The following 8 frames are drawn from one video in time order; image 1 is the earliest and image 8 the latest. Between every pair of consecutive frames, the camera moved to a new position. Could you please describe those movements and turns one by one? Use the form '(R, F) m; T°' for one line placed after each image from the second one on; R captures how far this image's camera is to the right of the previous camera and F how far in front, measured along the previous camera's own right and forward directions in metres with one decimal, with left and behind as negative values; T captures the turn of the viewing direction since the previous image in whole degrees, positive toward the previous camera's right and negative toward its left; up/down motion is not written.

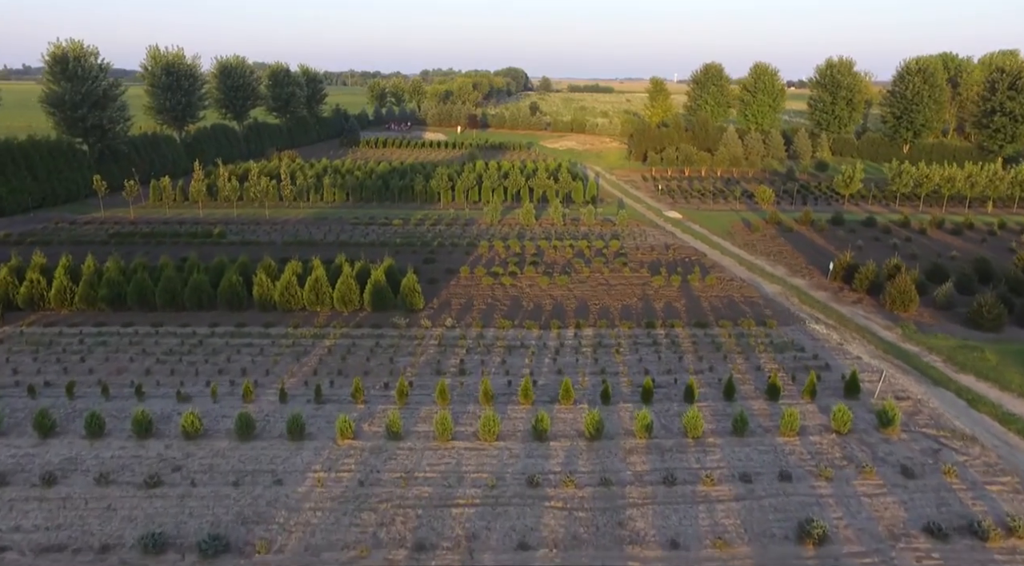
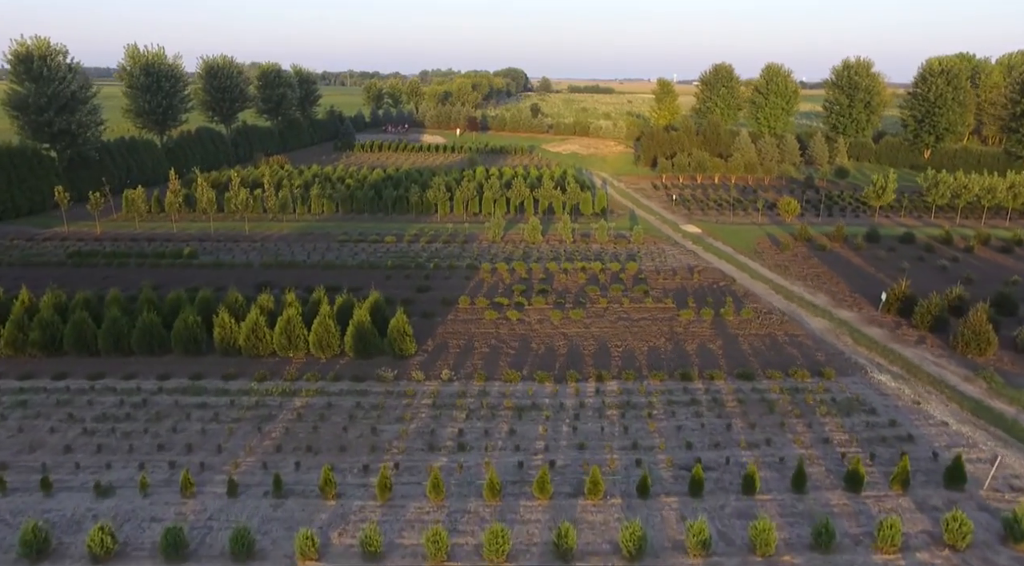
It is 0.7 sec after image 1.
(-0.2, +3.3) m; 0°
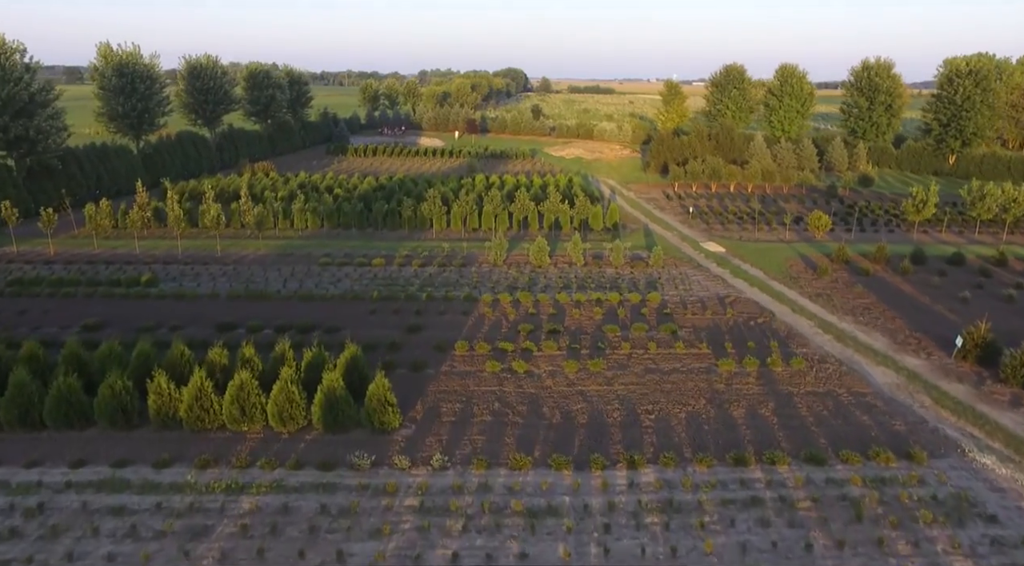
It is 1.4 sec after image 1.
(-0.2, +3.5) m; 0°
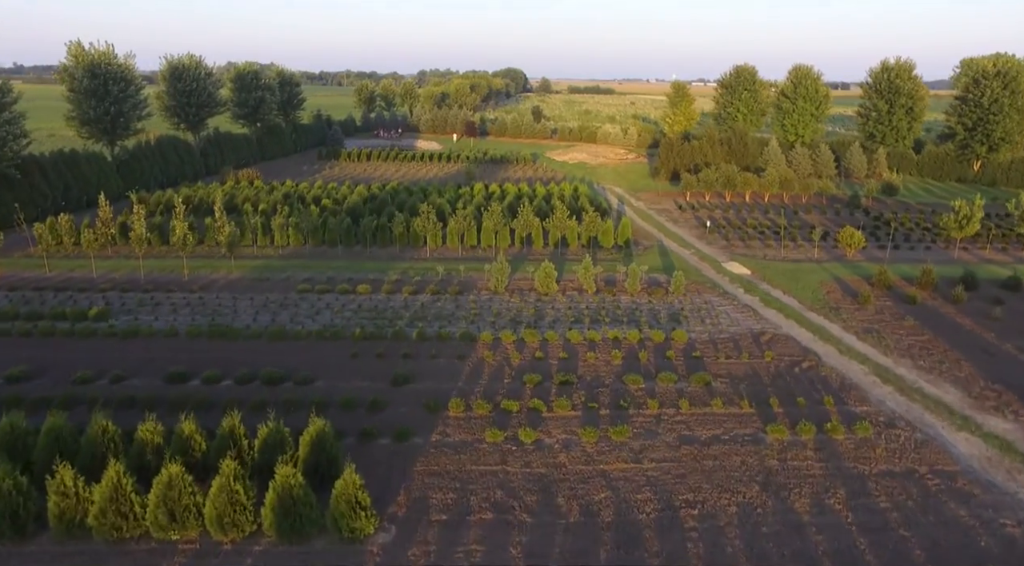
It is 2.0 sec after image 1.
(-0.1, +3.2) m; 0°
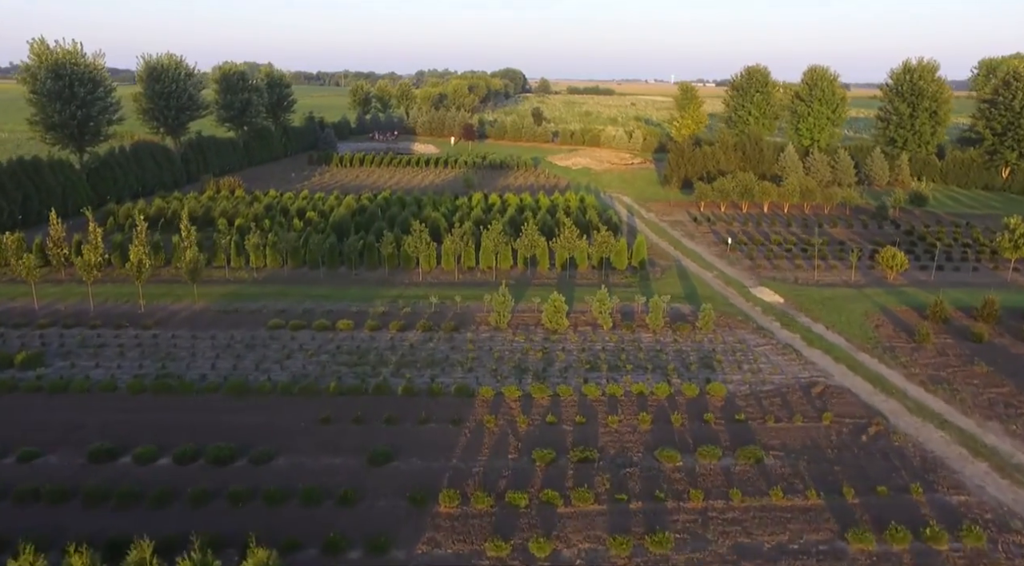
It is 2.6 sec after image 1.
(-0.1, +3.4) m; 0°
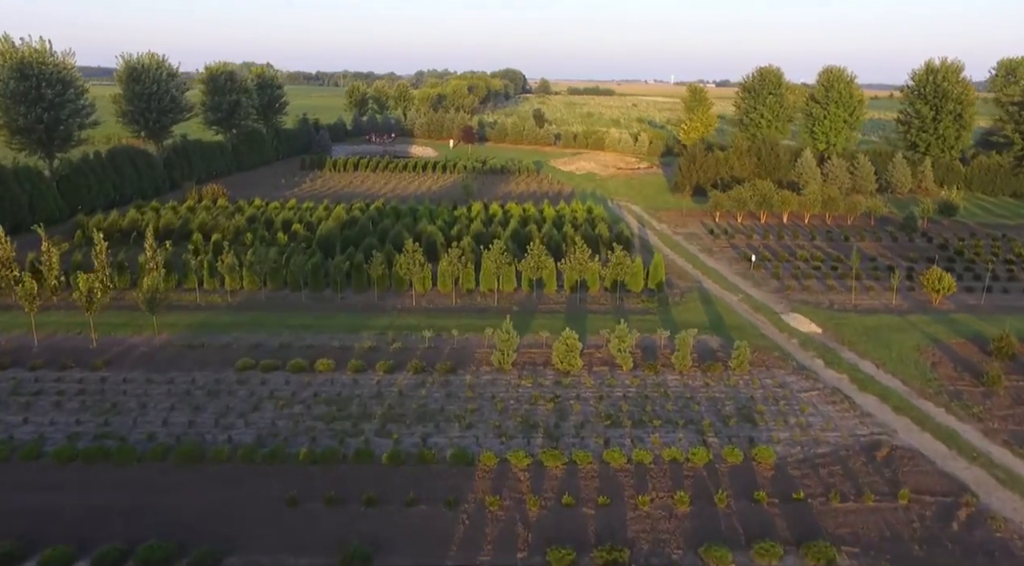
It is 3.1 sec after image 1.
(-0.1, +2.9) m; 0°
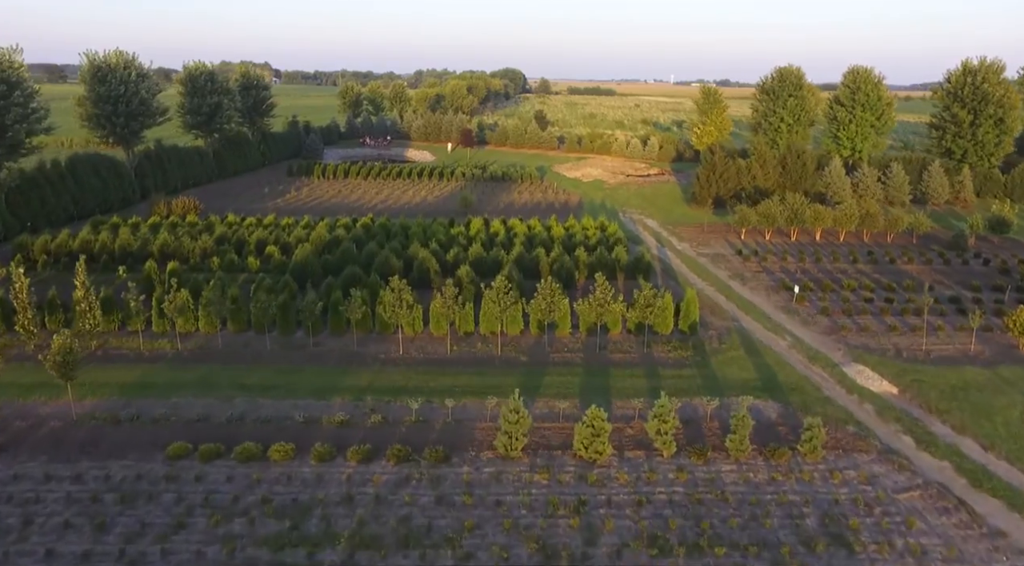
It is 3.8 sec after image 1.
(-0.2, +4.2) m; 0°
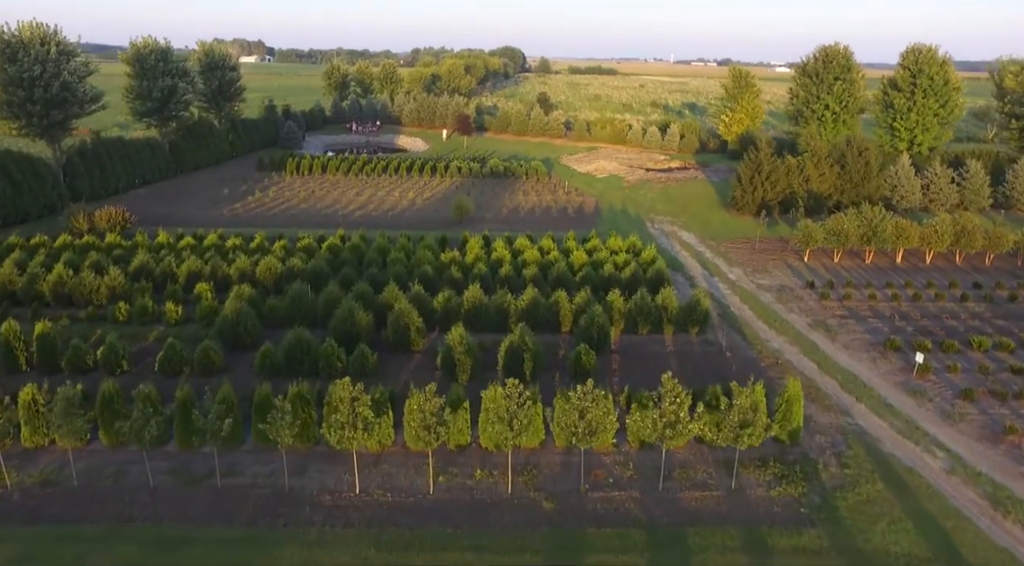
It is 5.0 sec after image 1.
(-0.3, +7.7) m; 0°
